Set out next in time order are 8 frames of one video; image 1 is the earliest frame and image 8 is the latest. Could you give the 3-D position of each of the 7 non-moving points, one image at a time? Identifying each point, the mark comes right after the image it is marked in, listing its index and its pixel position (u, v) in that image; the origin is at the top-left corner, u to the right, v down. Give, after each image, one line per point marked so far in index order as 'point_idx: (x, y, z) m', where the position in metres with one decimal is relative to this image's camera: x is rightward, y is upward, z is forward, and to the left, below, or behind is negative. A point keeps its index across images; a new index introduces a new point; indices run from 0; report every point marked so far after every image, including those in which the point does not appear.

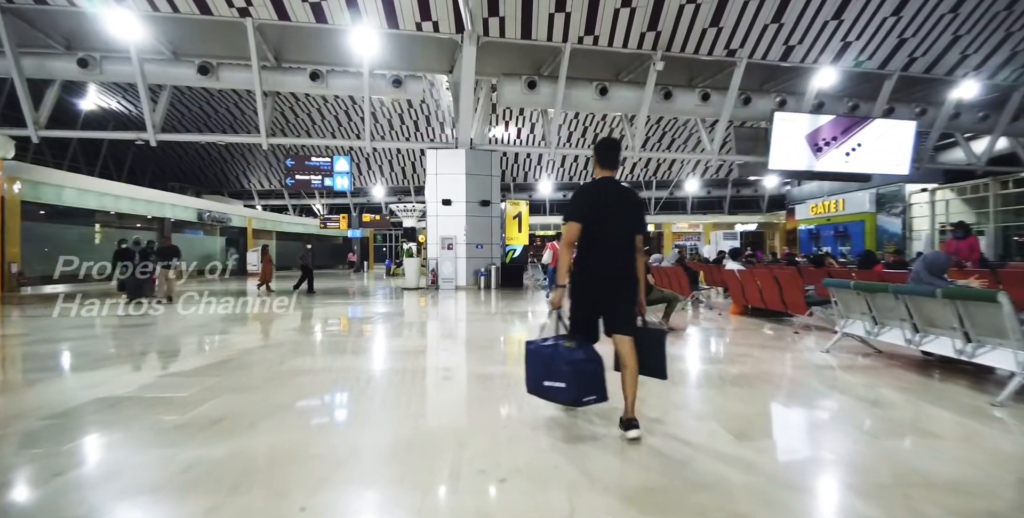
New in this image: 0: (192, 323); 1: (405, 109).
0: (-5.6, -1.1, +7.3) m
1: (-4.7, +6.4, +17.8) m
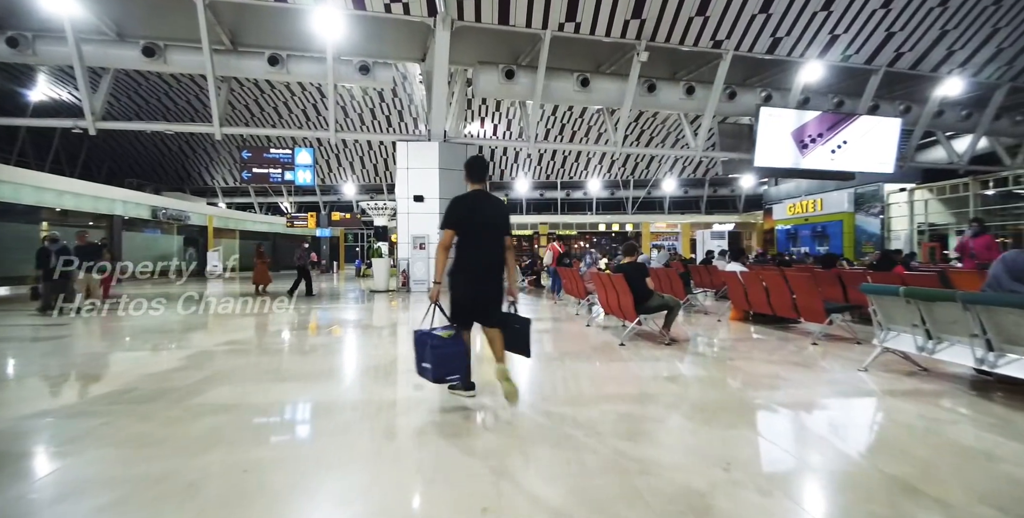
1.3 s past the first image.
0: (-6.0, -1.1, +6.3) m
1: (-5.6, +6.4, +16.9) m
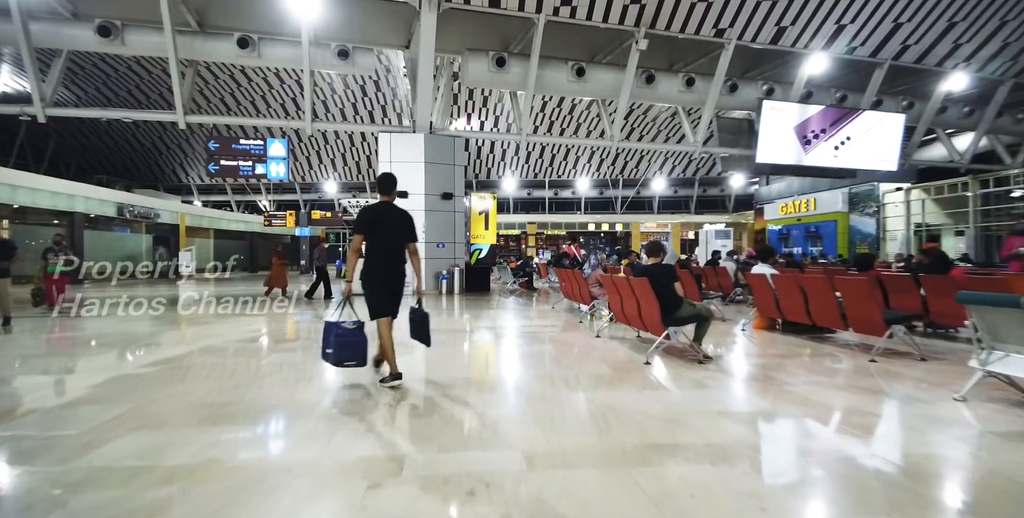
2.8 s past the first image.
0: (-6.1, -1.1, +5.5) m
1: (-6.1, +6.4, +16.1) m
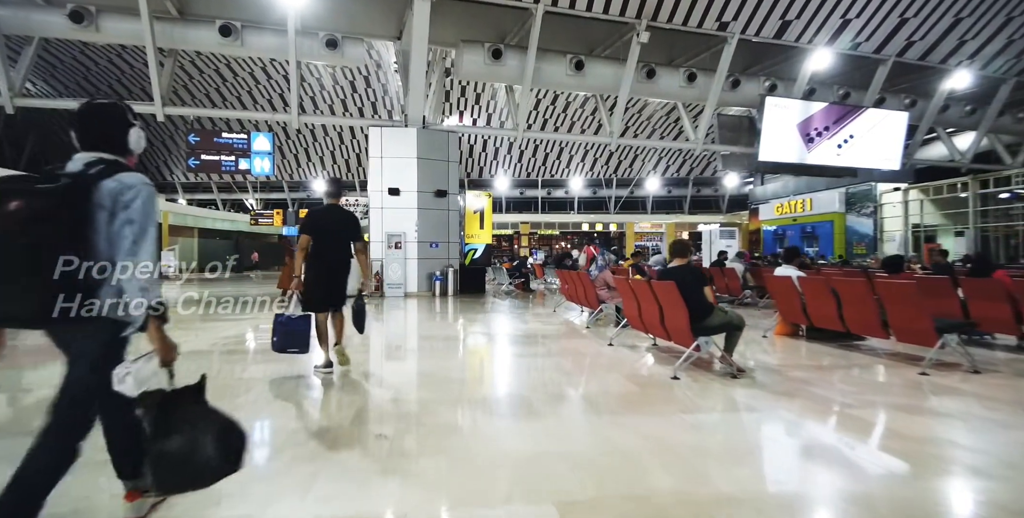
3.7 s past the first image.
0: (-6.1, -1.1, +5.0) m
1: (-6.3, +6.4, +15.6) m
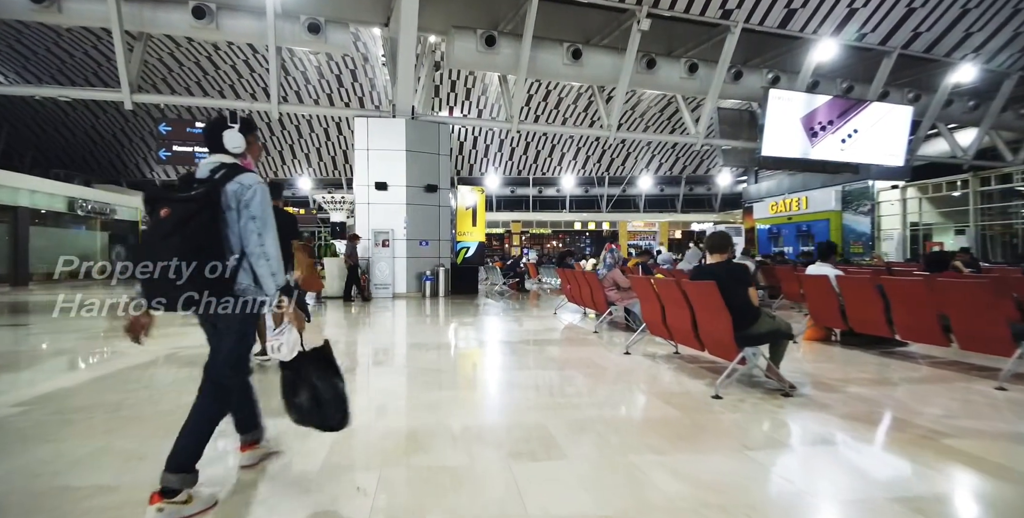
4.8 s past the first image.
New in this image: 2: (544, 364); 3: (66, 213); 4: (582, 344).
0: (-6.1, -1.1, +4.4) m
1: (-6.6, +6.4, +15.0) m
2: (+0.2, -0.8, +3.1) m
3: (-17.2, +1.8, +15.7) m
4: (+0.6, -0.8, +3.7) m
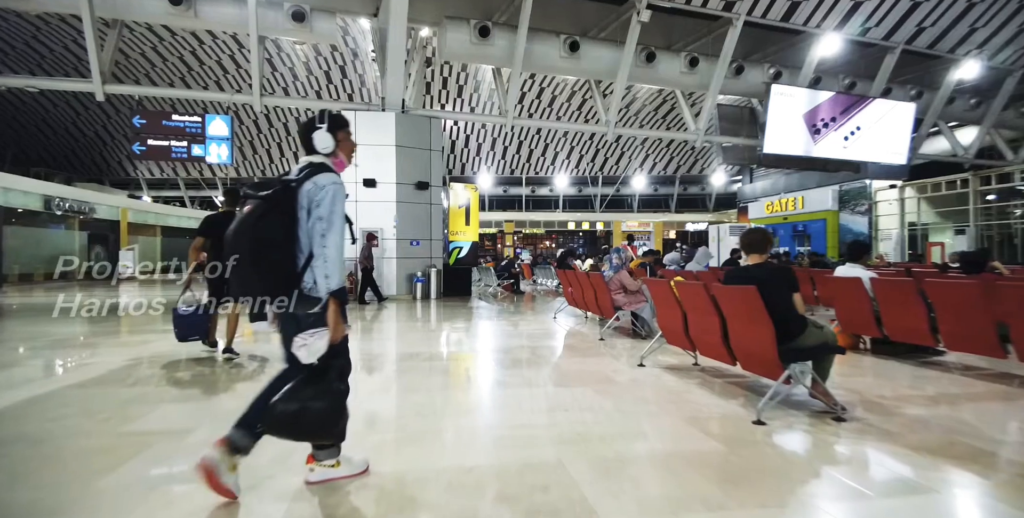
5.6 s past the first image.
0: (-6.1, -1.1, +4.0) m
1: (-6.8, +6.4, +14.5) m
2: (+0.2, -0.8, +2.8) m
3: (-17.5, +1.7, +15.1) m
4: (+0.6, -0.8, +3.4) m
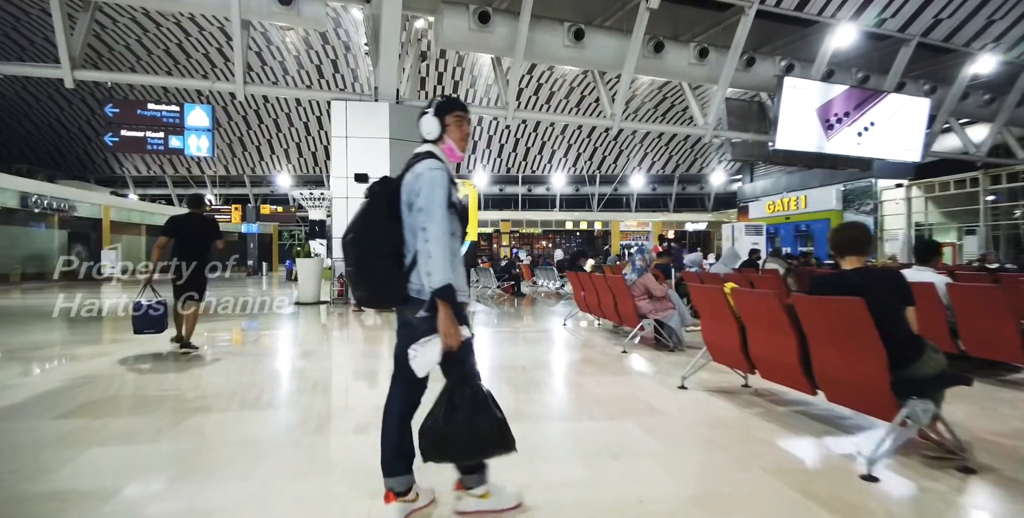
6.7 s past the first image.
0: (-6.1, -1.1, +3.5) m
1: (-6.9, +6.4, +14.0) m
2: (+0.3, -0.8, +2.3) m
3: (-17.6, +1.8, +14.3) m
4: (+0.7, -0.8, +3.0) m
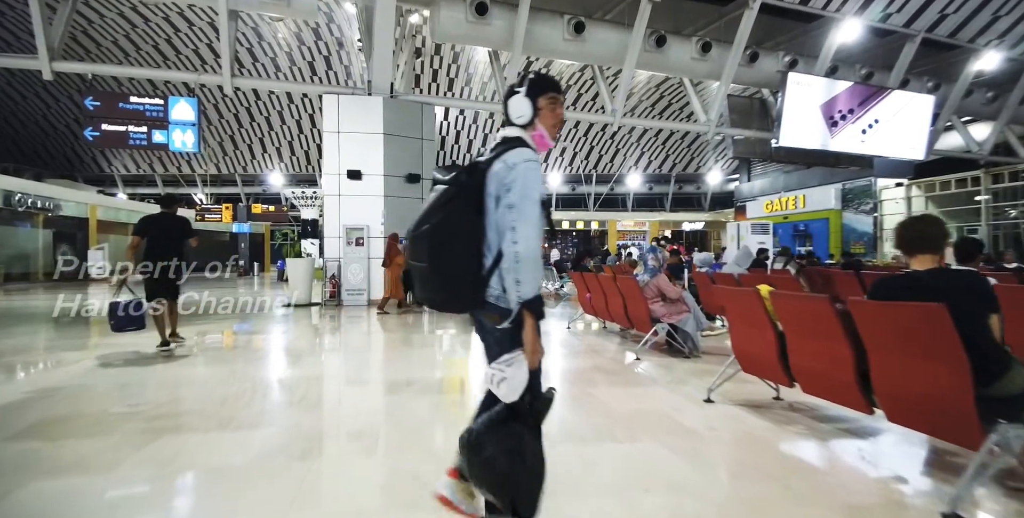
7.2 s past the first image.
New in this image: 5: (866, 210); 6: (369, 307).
0: (-6.0, -1.1, +3.1) m
1: (-7.0, +6.4, +13.7) m
2: (+0.4, -0.8, +2.1) m
3: (-17.7, +1.8, +13.9) m
4: (+0.7, -0.8, +2.7) m
5: (+10.7, +1.5, +12.2) m
6: (-2.8, -0.9, +7.9) m
